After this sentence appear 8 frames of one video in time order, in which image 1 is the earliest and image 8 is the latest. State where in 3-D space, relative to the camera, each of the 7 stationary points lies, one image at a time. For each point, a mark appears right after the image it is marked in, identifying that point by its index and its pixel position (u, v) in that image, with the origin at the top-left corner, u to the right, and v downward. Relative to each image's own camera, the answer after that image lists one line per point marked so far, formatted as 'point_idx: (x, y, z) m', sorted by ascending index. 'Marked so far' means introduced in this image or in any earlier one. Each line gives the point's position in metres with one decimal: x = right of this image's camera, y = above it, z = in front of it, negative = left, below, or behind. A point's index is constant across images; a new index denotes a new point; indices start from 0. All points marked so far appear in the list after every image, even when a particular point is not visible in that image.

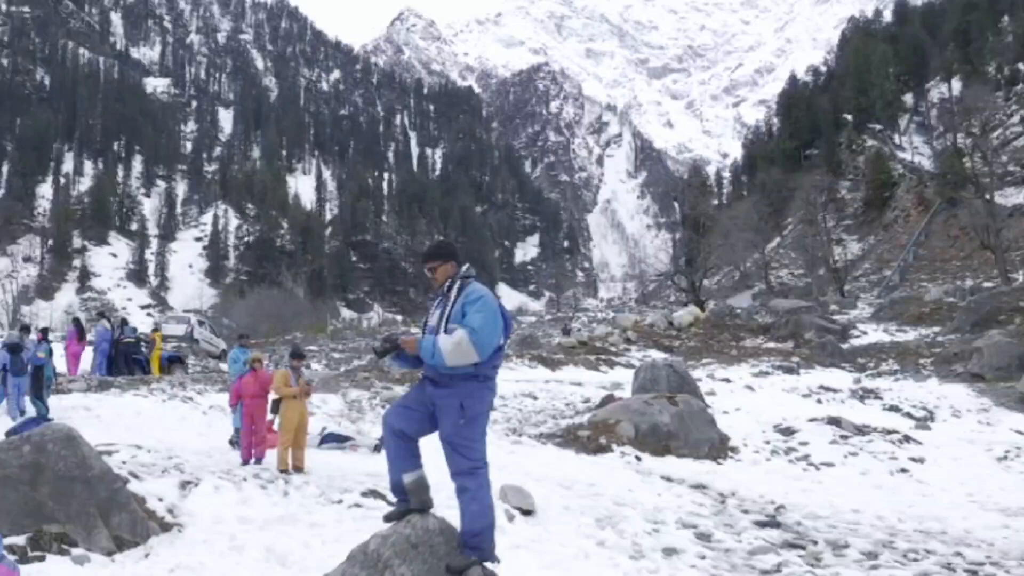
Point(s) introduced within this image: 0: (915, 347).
0: (+5.7, -0.8, +16.4) m
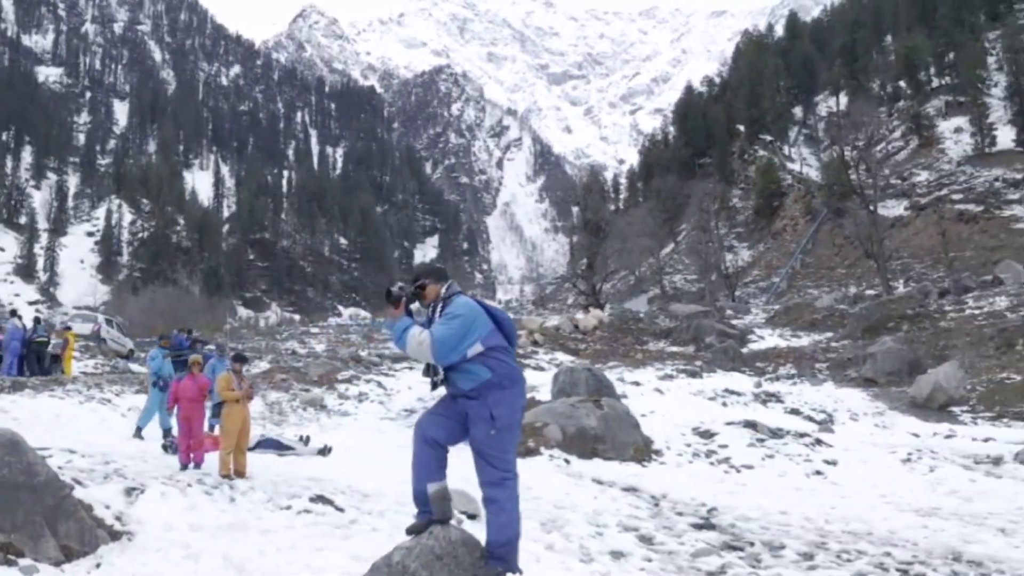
0: (+4.4, -0.9, +17.1) m
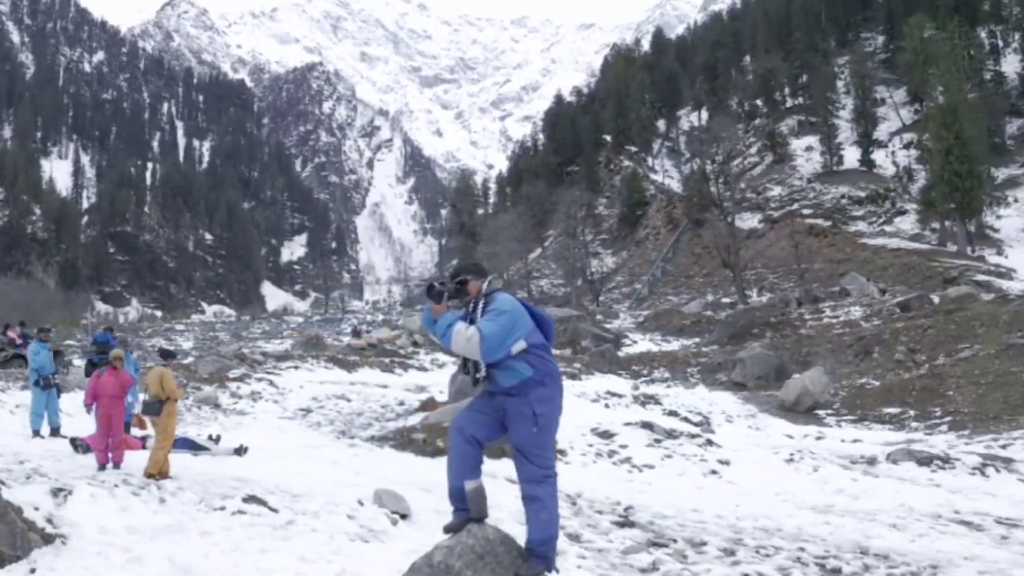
0: (+2.6, -1.0, +17.8) m
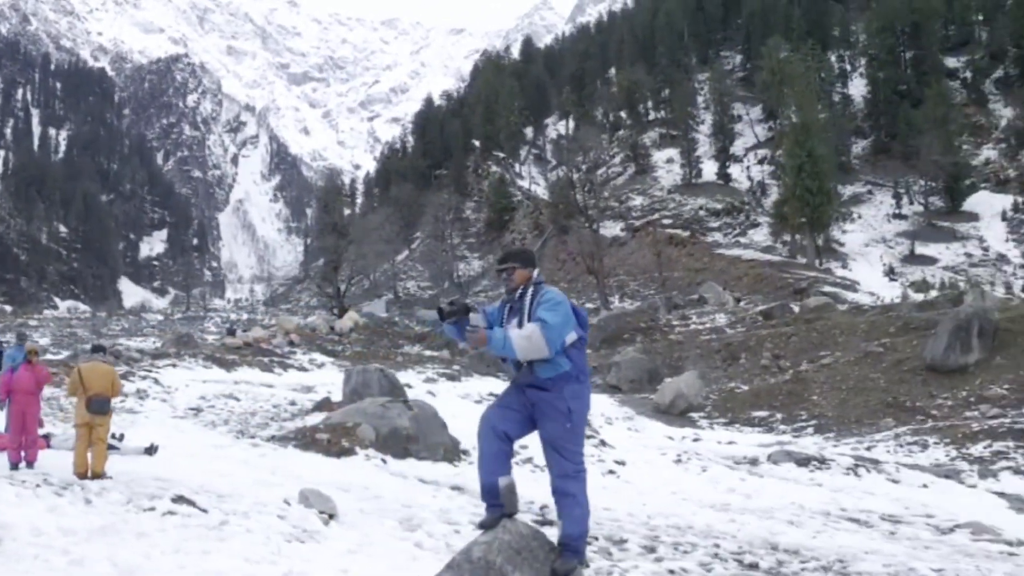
0: (+0.7, -1.1, +18.1) m
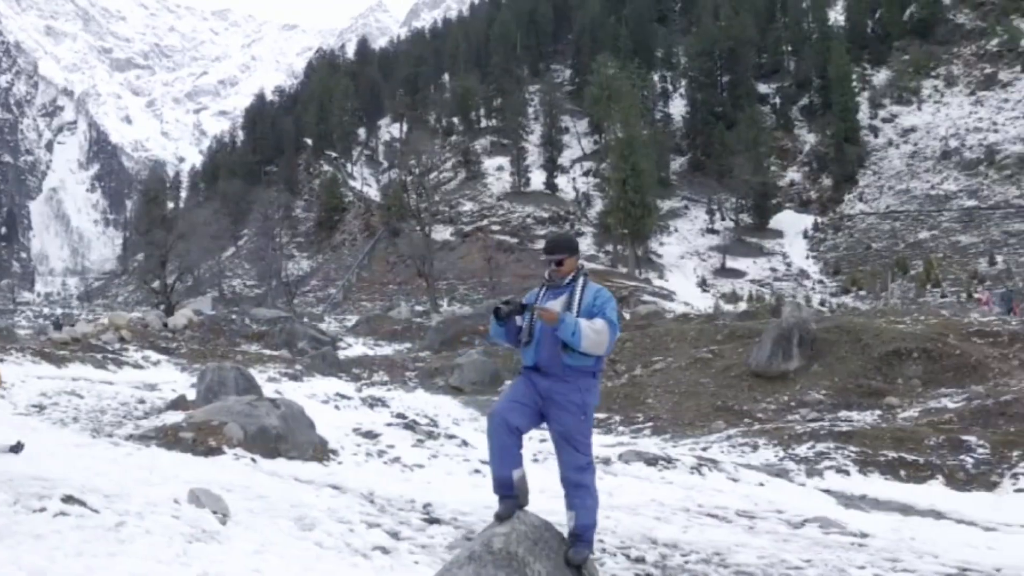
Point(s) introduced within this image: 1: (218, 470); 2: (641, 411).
0: (-1.8, -1.1, +18.3) m
1: (-2.6, -1.6, +10.6) m
2: (+1.8, -1.7, +16.2) m
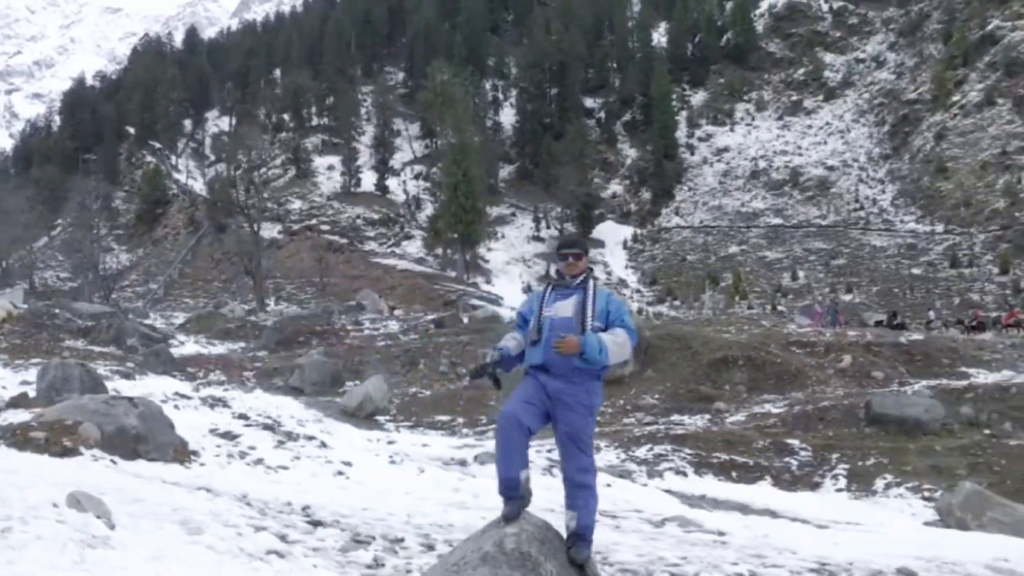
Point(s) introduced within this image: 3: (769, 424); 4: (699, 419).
0: (-4.2, -1.1, +17.8) m
1: (-3.6, -1.6, +10.2) m
2: (-0.4, -1.7, +16.5) m
3: (+3.5, -1.8, +16.1) m
4: (+2.6, -1.8, +16.3) m
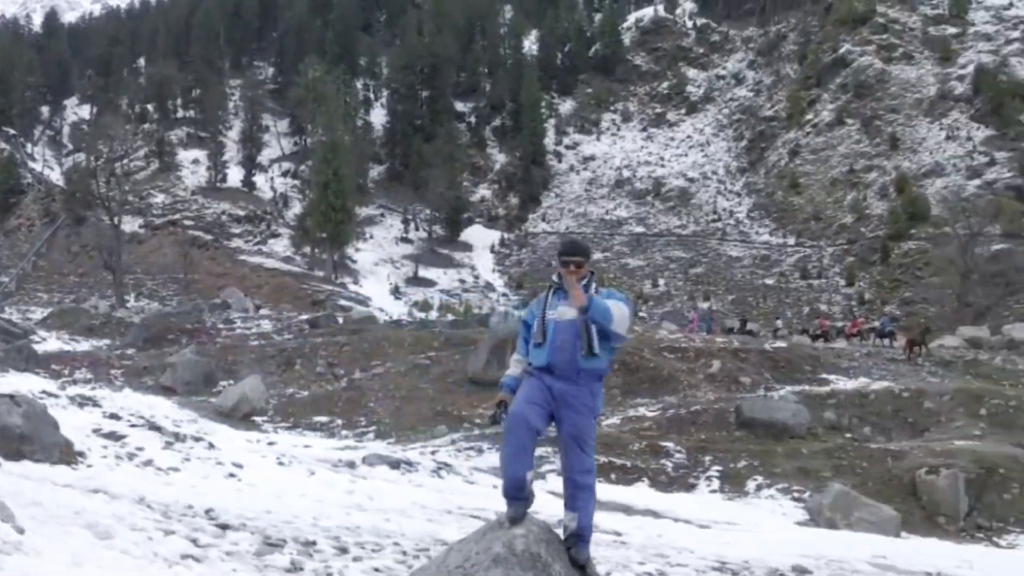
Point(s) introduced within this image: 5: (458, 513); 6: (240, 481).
0: (-6.0, -1.0, +17.1) m
1: (-4.3, -1.5, +9.6) m
2: (-2.1, -1.7, +16.3) m
3: (+1.8, -1.9, +16.5) m
4: (+0.9, -1.9, +16.6) m
5: (-0.6, -2.3, +12.0) m
6: (-2.7, -1.9, +11.9) m
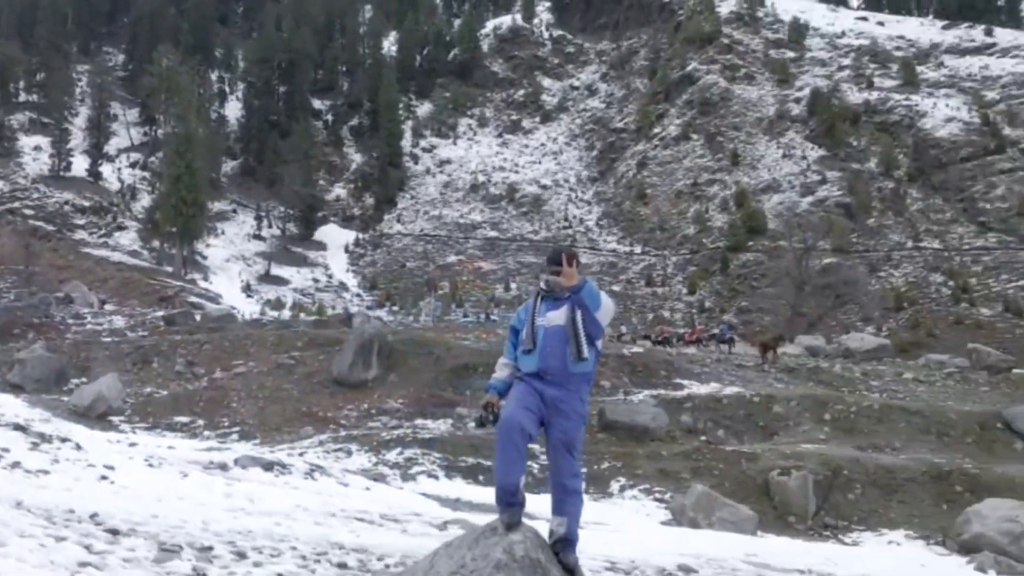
0: (-7.9, -0.9, +16.1) m
1: (-5.1, -1.4, +9.0) m
2: (-3.9, -1.7, +16.0) m
3: (0.0, -2.0, +16.7) m
4: (-1.0, -1.9, +16.7) m
5: (-1.7, -2.3, +11.9) m
6: (-3.8, -1.9, +11.5) m
